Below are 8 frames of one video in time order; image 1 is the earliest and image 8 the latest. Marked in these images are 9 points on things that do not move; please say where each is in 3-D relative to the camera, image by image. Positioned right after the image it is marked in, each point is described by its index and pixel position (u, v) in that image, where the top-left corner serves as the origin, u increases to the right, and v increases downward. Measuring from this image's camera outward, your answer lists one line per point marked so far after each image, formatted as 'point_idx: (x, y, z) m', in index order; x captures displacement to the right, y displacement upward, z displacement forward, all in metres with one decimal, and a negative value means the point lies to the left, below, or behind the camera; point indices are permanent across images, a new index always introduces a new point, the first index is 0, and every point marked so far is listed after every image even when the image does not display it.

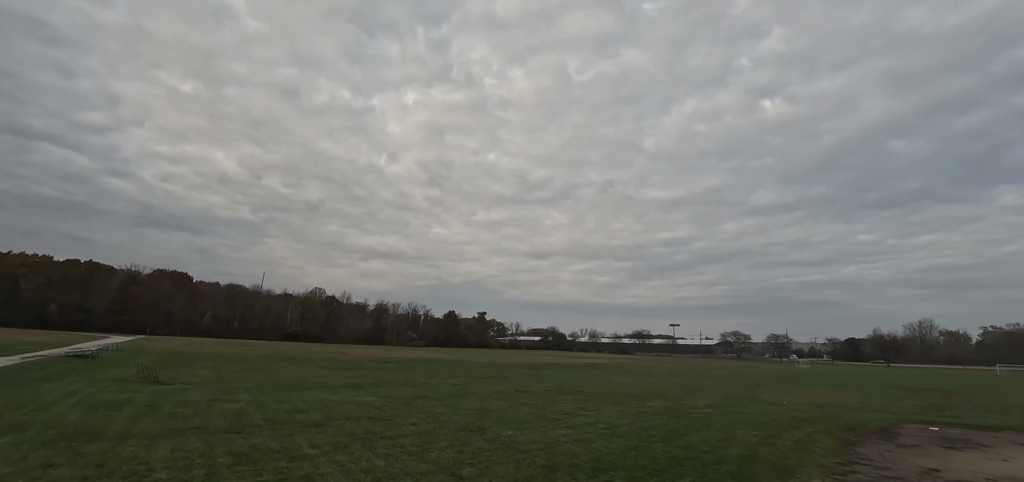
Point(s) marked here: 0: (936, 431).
0: (+9.7, -4.3, +10.2) m
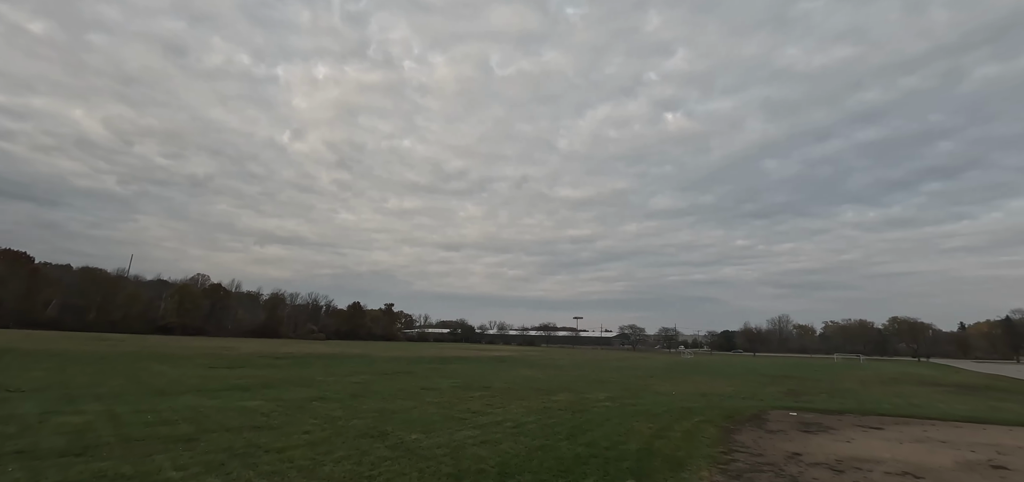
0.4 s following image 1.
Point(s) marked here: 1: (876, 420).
0: (+7.4, -4.6, +11.7) m
1: (+9.3, -4.5, +11.4) m
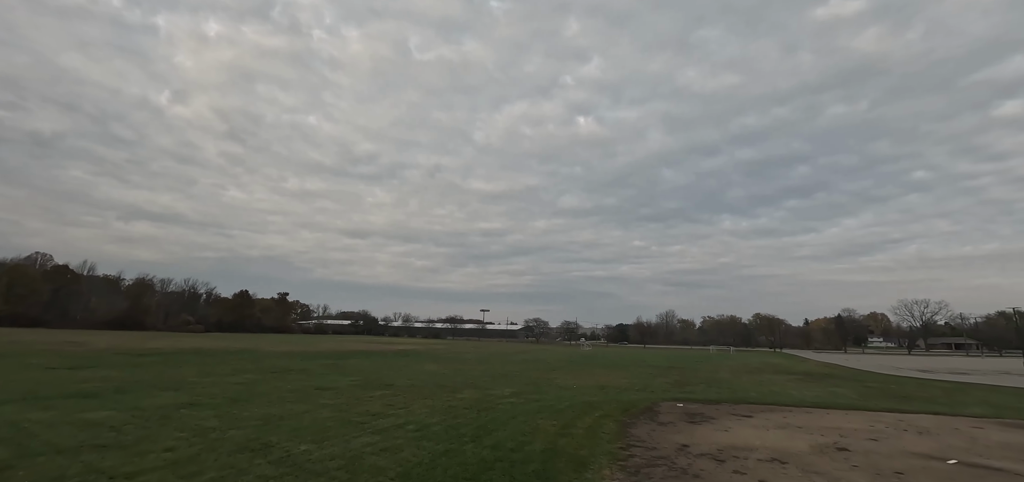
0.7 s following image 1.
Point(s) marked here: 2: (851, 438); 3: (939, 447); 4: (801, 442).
0: (+4.8, -4.7, +12.7) m
1: (+6.7, -4.8, +12.8) m
2: (+7.0, -4.1, +9.3) m
3: (+8.3, -4.0, +8.8) m
4: (+5.7, -4.0, +8.9) m
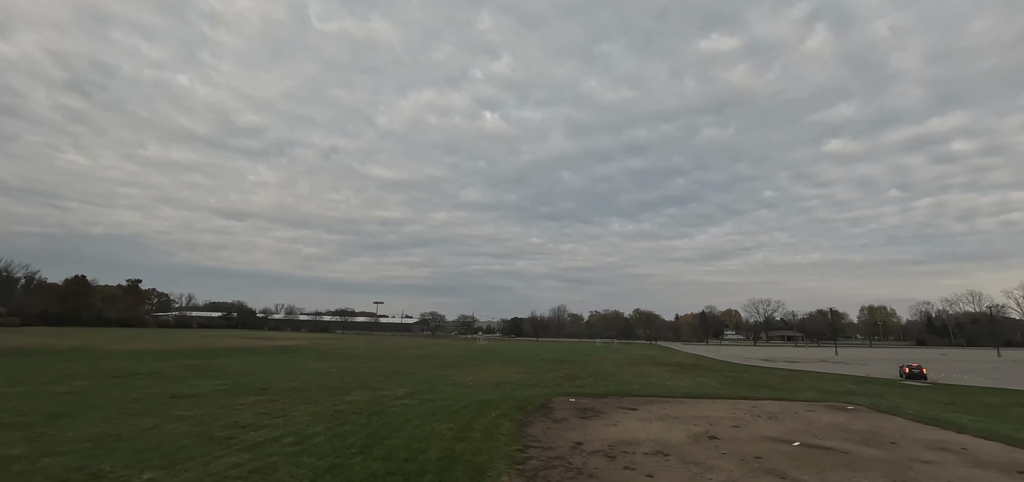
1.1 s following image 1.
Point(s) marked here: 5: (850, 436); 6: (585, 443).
0: (+1.8, -4.7, +13.1) m
1: (+3.7, -4.9, +13.7) m
2: (+4.8, -4.2, +10.3) m
3: (+6.1, -4.2, +10.1) m
4: (+3.6, -4.1, +9.7) m
5: (+7.2, -4.1, +9.5) m
6: (+1.4, -3.8, +8.6) m
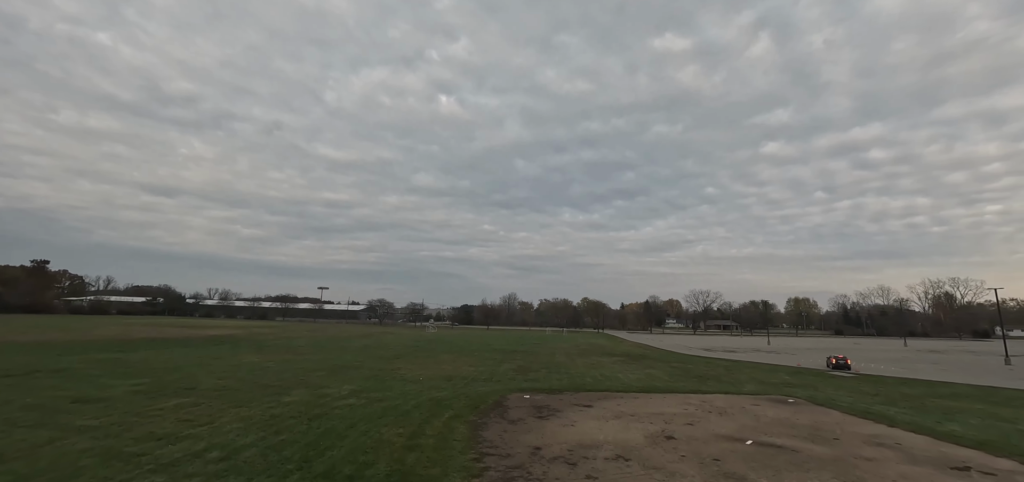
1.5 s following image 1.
0: (+0.5, -4.5, +12.8) m
1: (+2.3, -4.7, +13.6) m
2: (+3.7, -4.2, +10.3) m
3: (+5.1, -4.2, +10.2) m
4: (+2.6, -4.1, +9.6) m
5: (+6.2, -4.2, +9.8) m
6: (+0.6, -3.8, +8.2) m
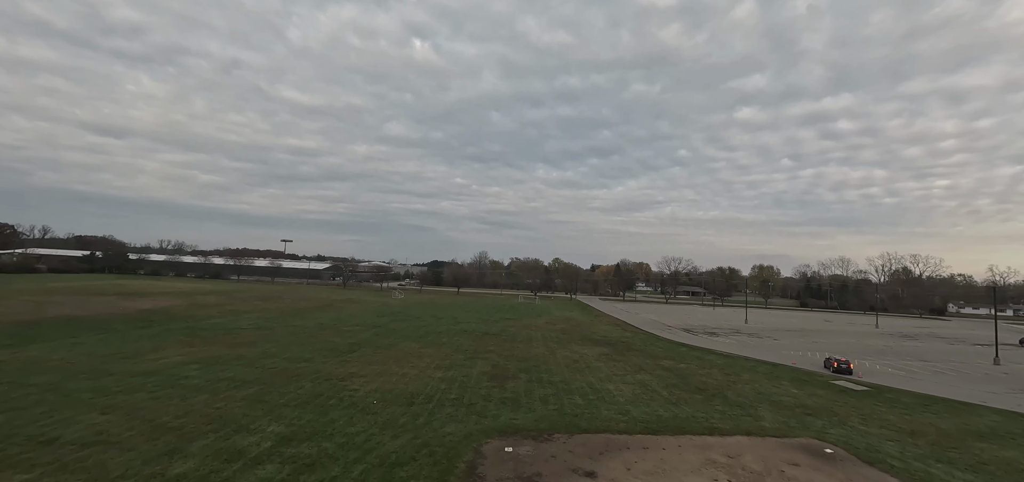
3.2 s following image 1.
0: (0.0, -4.8, +9.9) m
1: (+1.7, -4.9, +10.8) m
2: (+3.4, -4.8, +7.6) m
3: (+4.8, -4.9, +7.6) m
4: (+2.4, -4.7, +6.7) m
5: (+5.9, -4.9, +7.2) m
6: (+0.4, -4.5, +5.2) m
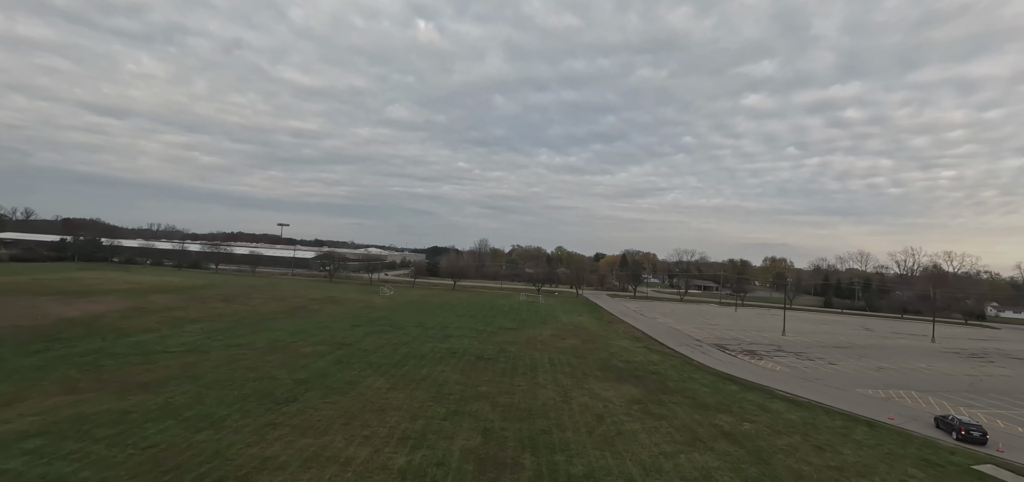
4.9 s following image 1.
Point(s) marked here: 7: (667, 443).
0: (0.0, -5.6, +3.7) m
1: (+1.7, -5.7, +4.6) m
2: (+3.4, -5.7, +1.4) m
3: (+4.8, -5.8, +1.4) m
4: (+2.3, -5.6, +0.6) m
5: (+5.9, -5.8, +1.0) m
6: (+0.4, -5.4, -0.9) m
7: (+4.9, -6.4, +14.1) m
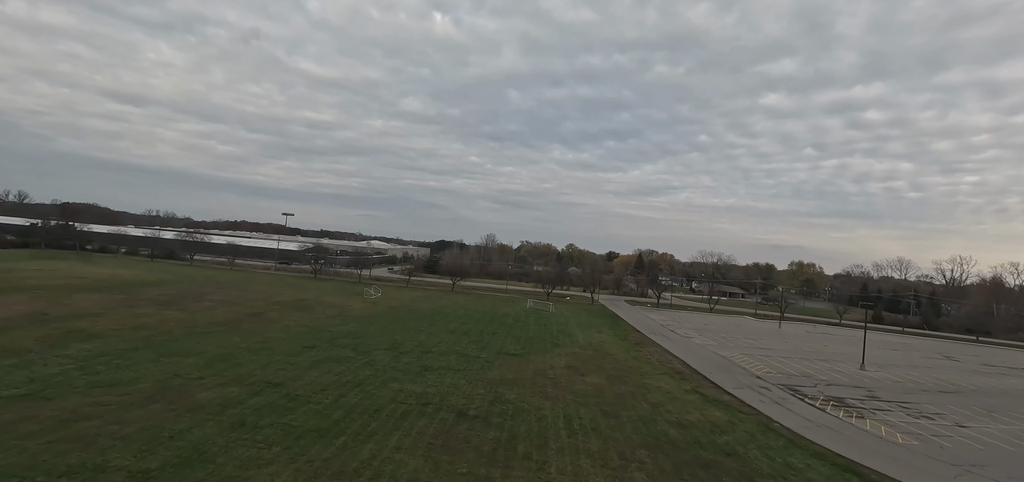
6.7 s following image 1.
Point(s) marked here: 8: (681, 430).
0: (-0.5, -5.9, -4.3) m
1: (+1.2, -6.0, -3.5) m
2: (+2.8, -6.1, -6.7) m
3: (+4.2, -6.2, -6.8) m
4: (+1.7, -6.0, -7.5) m
5: (+5.3, -6.3, -7.1) m
6: (-0.3, -5.8, -9.0) m
7: (+4.6, -6.7, +6.0) m
8: (+6.2, -7.0, +16.6) m
